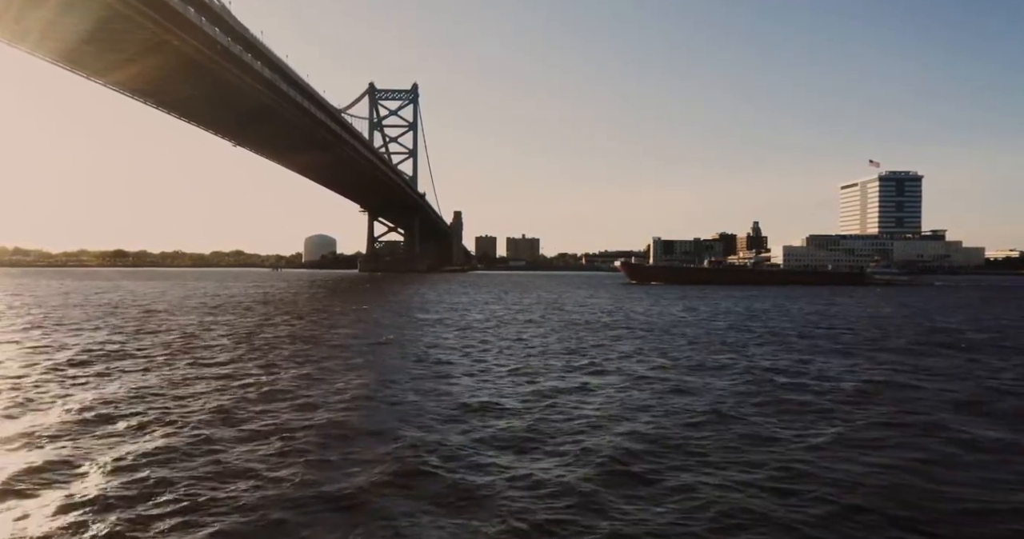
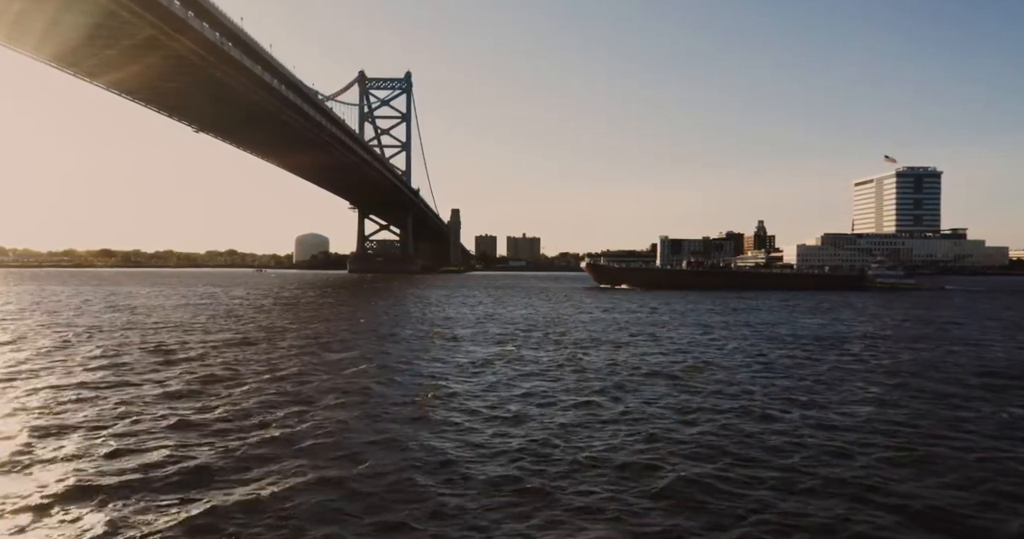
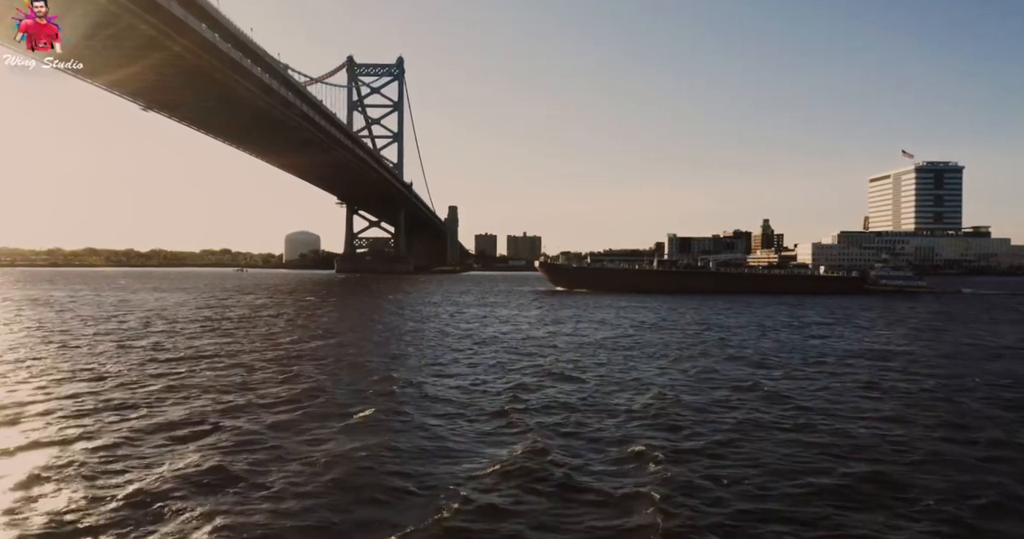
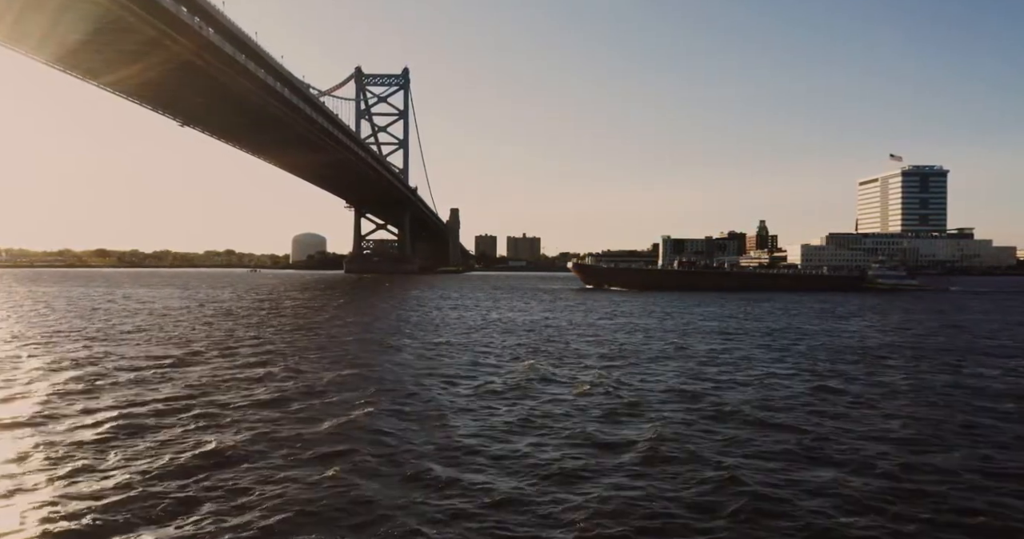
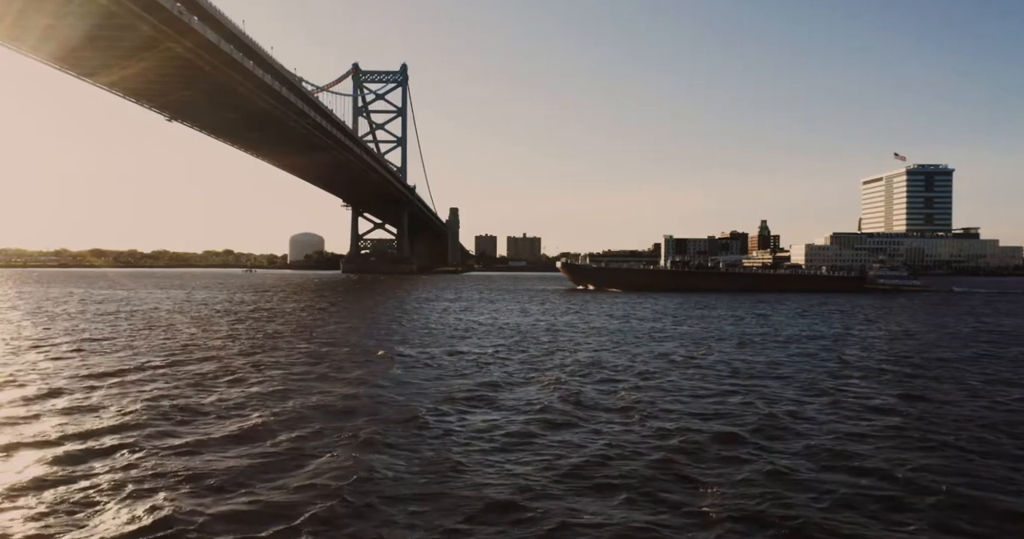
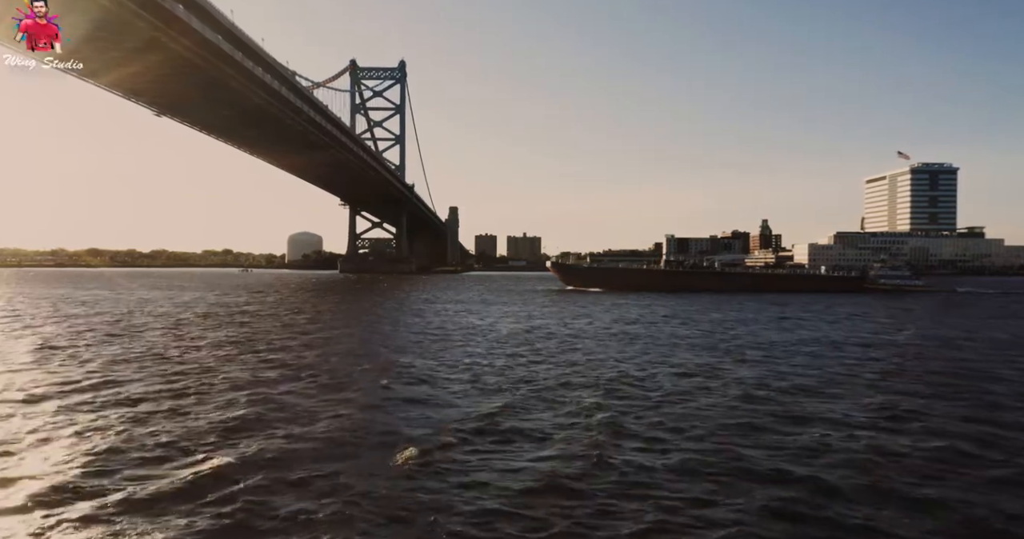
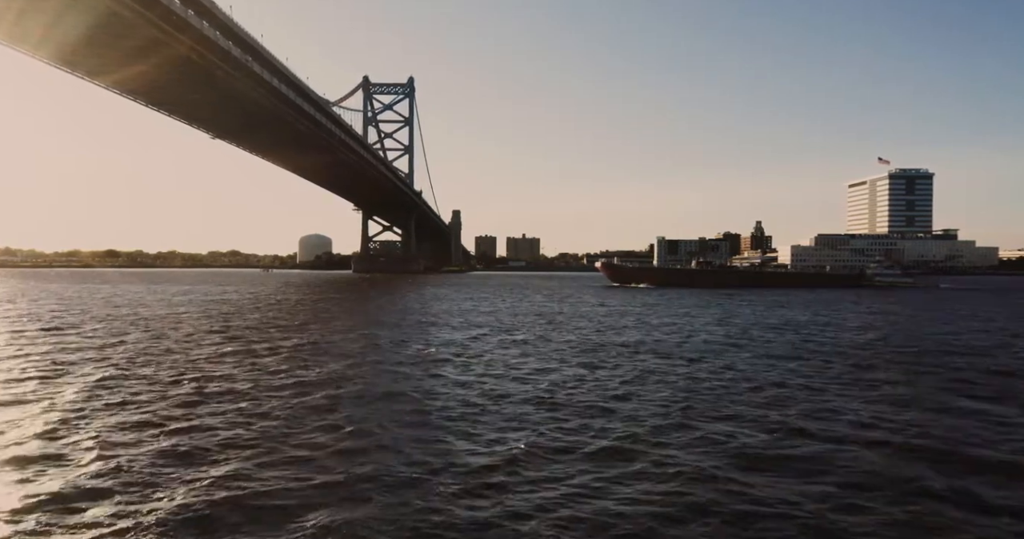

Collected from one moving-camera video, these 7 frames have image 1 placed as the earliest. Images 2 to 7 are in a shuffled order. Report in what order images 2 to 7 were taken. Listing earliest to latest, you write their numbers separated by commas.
7, 2, 4, 5, 6, 3
